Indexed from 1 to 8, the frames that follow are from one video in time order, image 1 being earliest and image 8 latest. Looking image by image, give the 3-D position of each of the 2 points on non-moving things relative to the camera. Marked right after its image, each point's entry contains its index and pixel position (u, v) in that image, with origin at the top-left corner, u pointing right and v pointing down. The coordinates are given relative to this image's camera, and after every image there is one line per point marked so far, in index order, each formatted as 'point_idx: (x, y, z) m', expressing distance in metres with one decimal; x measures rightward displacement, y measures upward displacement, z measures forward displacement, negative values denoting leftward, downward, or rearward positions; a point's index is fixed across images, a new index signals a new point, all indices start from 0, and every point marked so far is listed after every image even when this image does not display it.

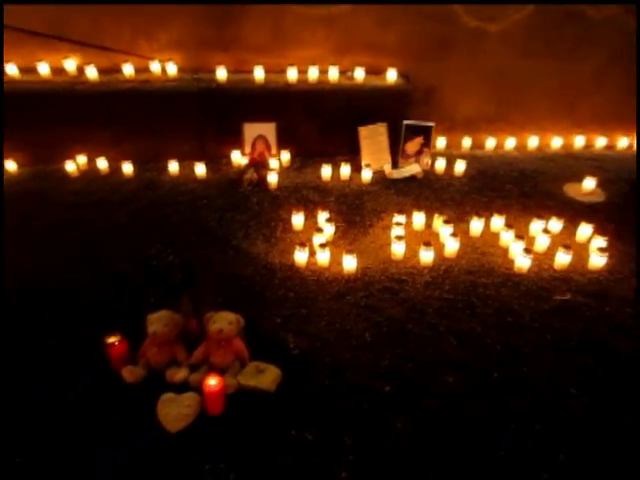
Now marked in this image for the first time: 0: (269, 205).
0: (-0.5, +0.3, +4.1) m
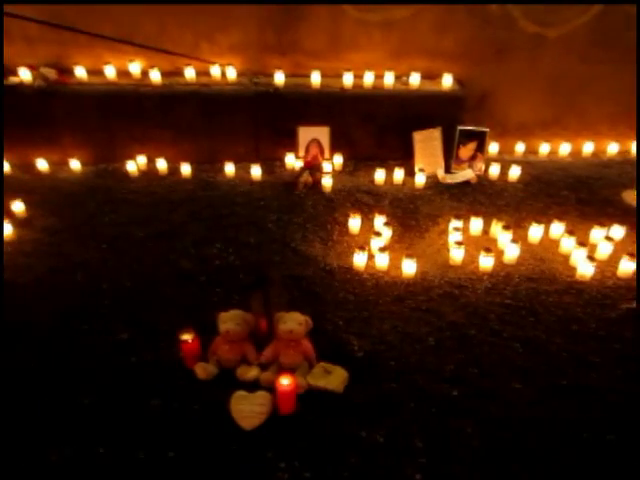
0: (0.0, +0.3, +4.2) m
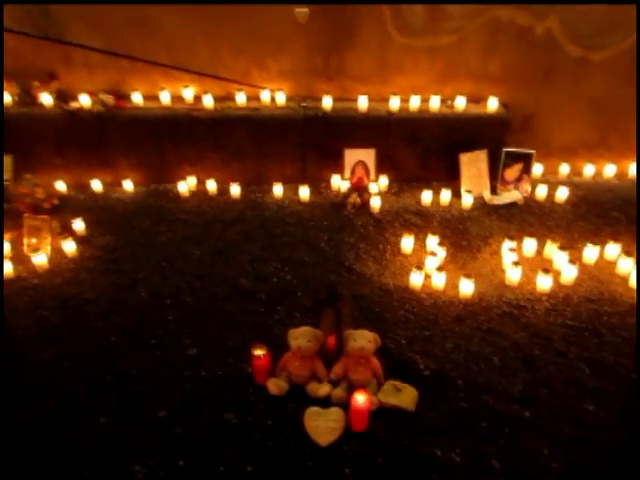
0: (+0.5, +0.1, +4.2) m
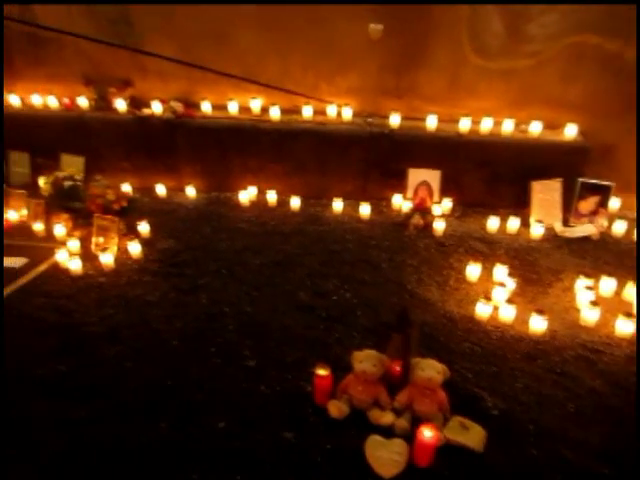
0: (+1.0, -0.1, +4.1) m
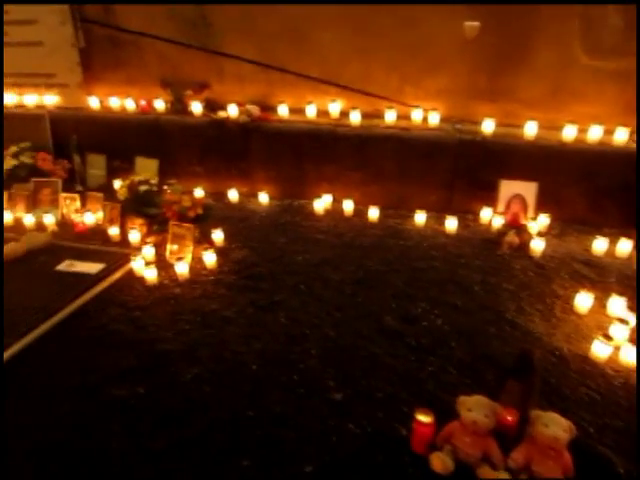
0: (+1.7, -0.3, +3.6) m
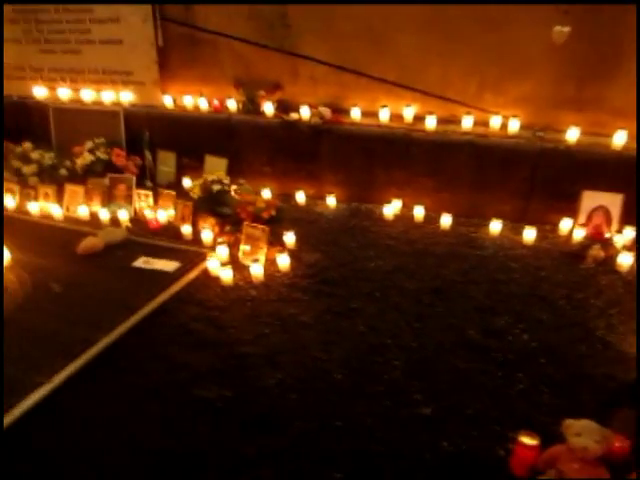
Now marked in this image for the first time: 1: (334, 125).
0: (+2.3, -0.4, +3.5) m
1: (+0.1, +1.2, +4.7) m
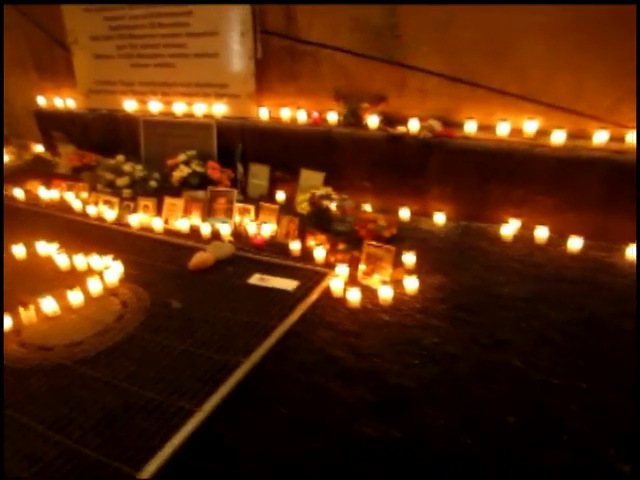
0: (+3.2, -0.6, +3.1) m
1: (+1.2, +1.0, +4.5) m
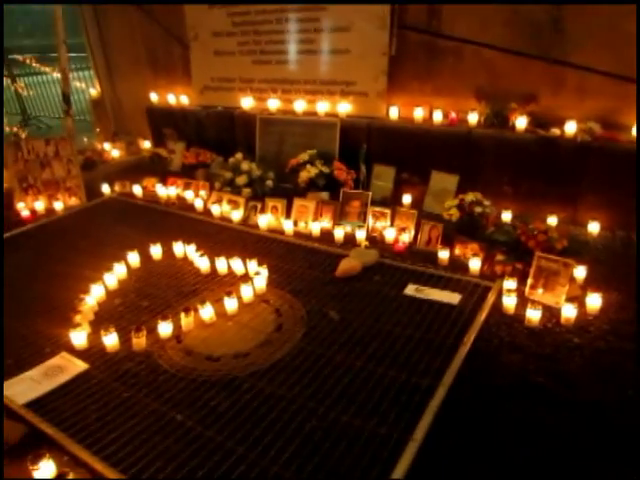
0: (+4.5, -0.8, +2.6) m
1: (+2.6, +0.9, +4.2) m
